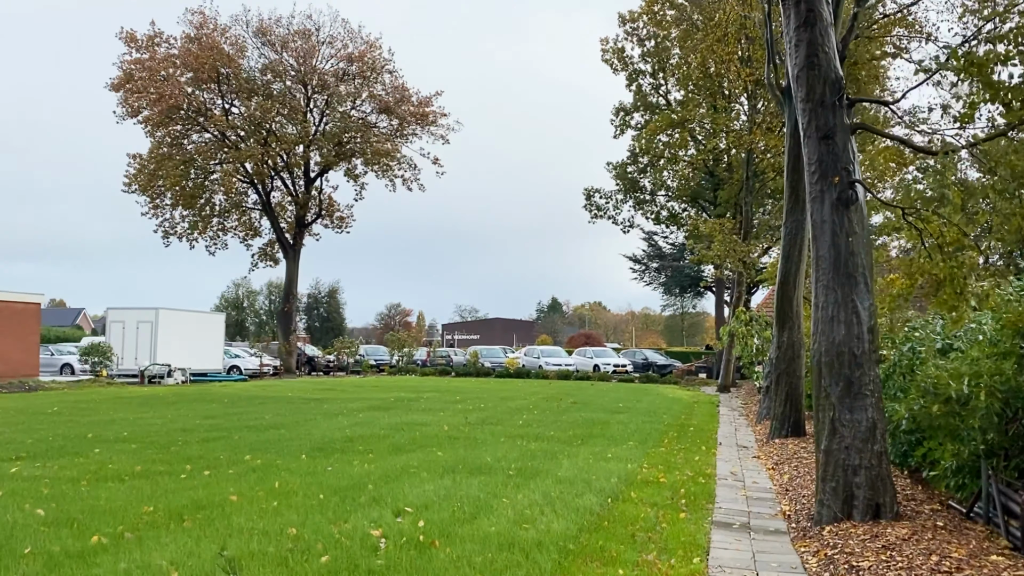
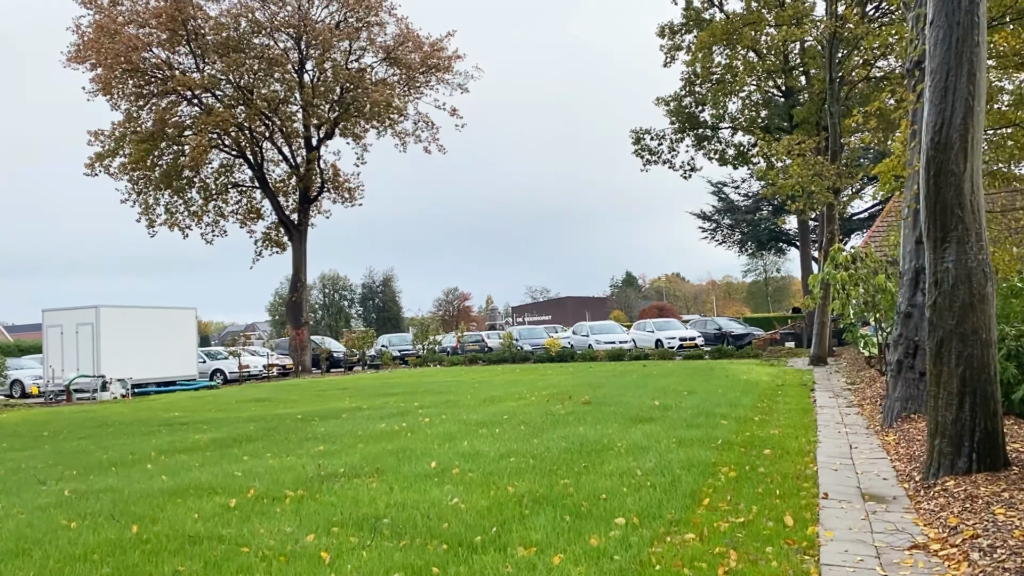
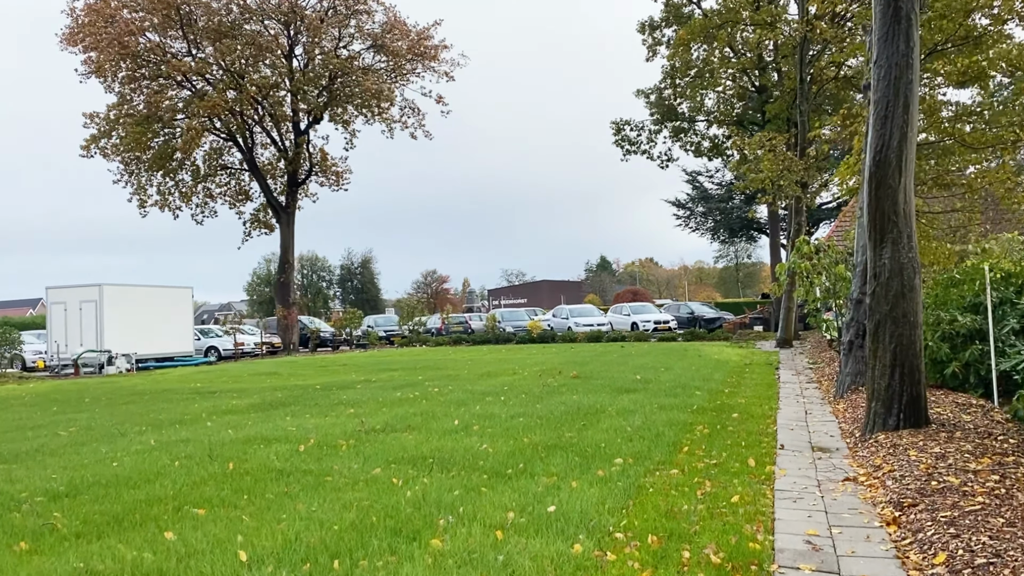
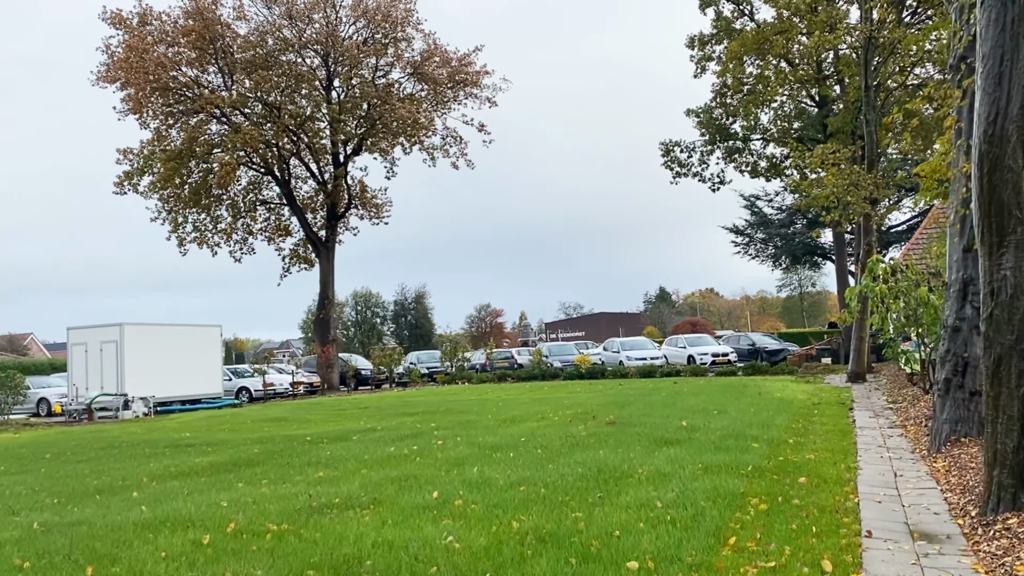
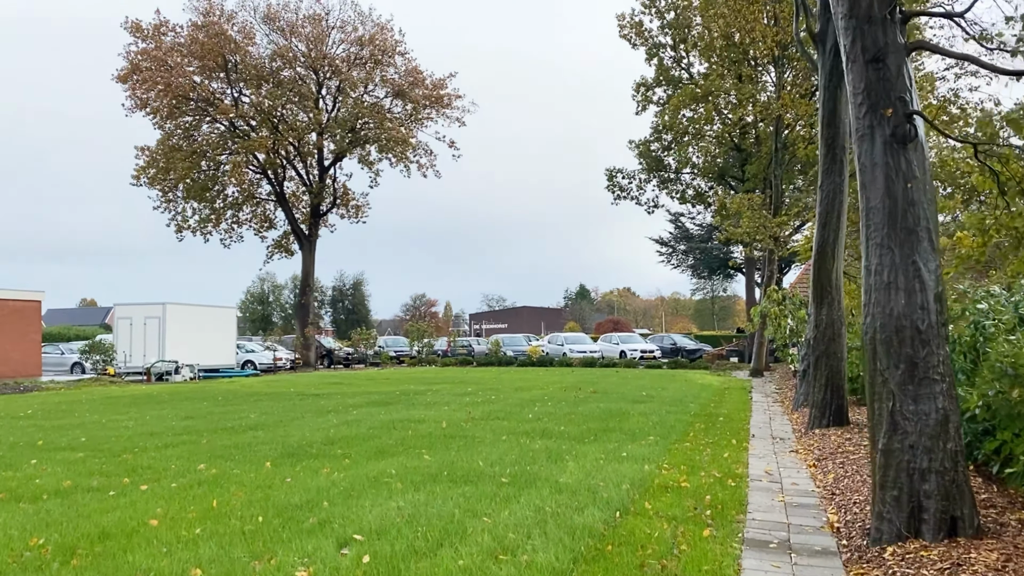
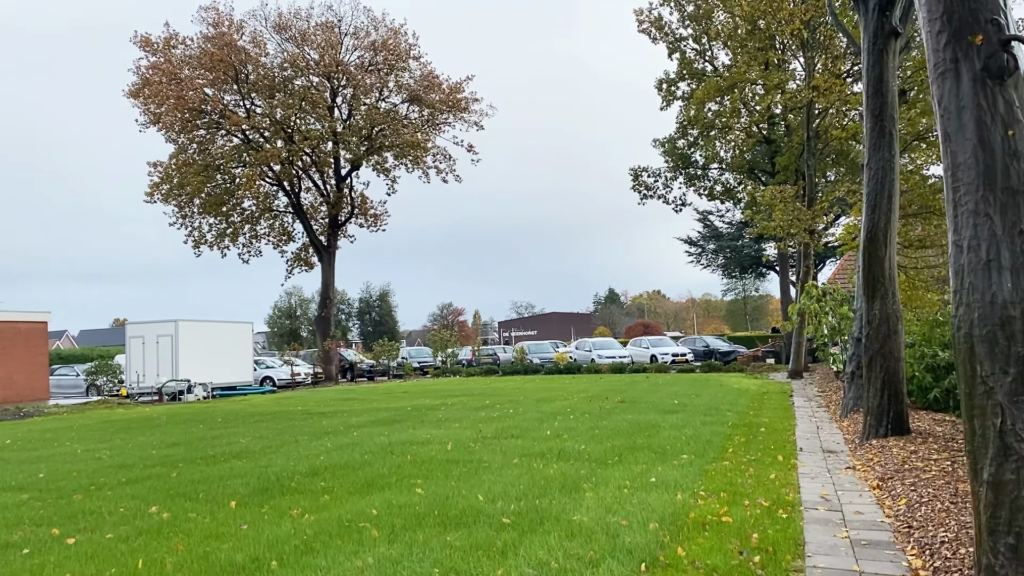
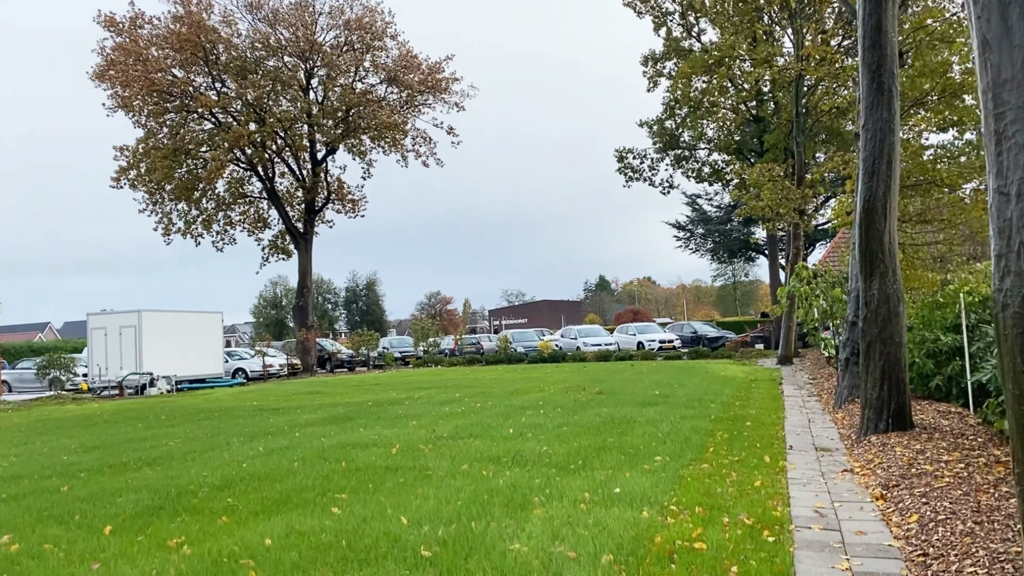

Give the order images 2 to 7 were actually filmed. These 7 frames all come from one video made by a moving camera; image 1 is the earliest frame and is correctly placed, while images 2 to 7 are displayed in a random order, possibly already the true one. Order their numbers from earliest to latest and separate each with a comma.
5, 6, 7, 3, 2, 4
